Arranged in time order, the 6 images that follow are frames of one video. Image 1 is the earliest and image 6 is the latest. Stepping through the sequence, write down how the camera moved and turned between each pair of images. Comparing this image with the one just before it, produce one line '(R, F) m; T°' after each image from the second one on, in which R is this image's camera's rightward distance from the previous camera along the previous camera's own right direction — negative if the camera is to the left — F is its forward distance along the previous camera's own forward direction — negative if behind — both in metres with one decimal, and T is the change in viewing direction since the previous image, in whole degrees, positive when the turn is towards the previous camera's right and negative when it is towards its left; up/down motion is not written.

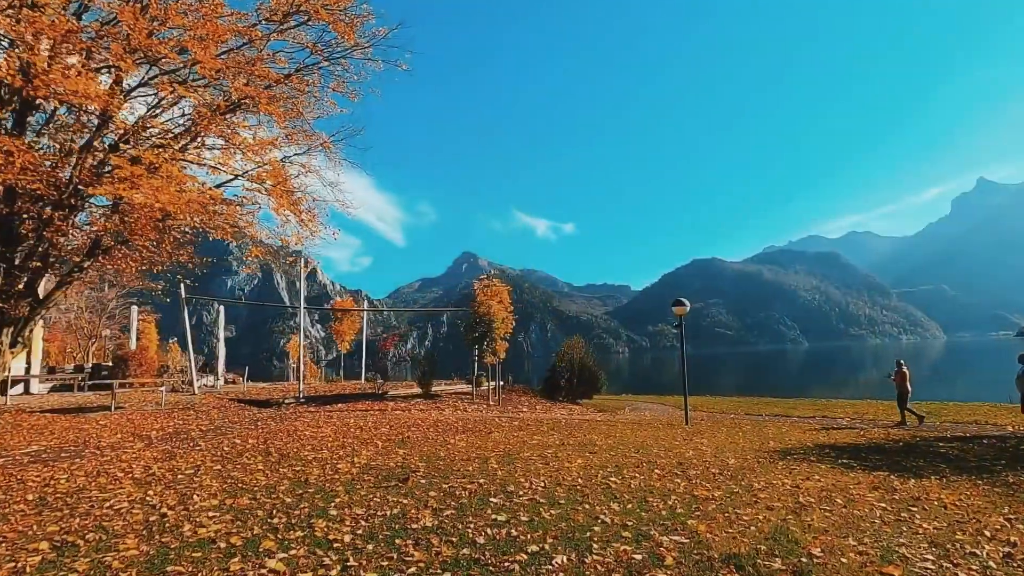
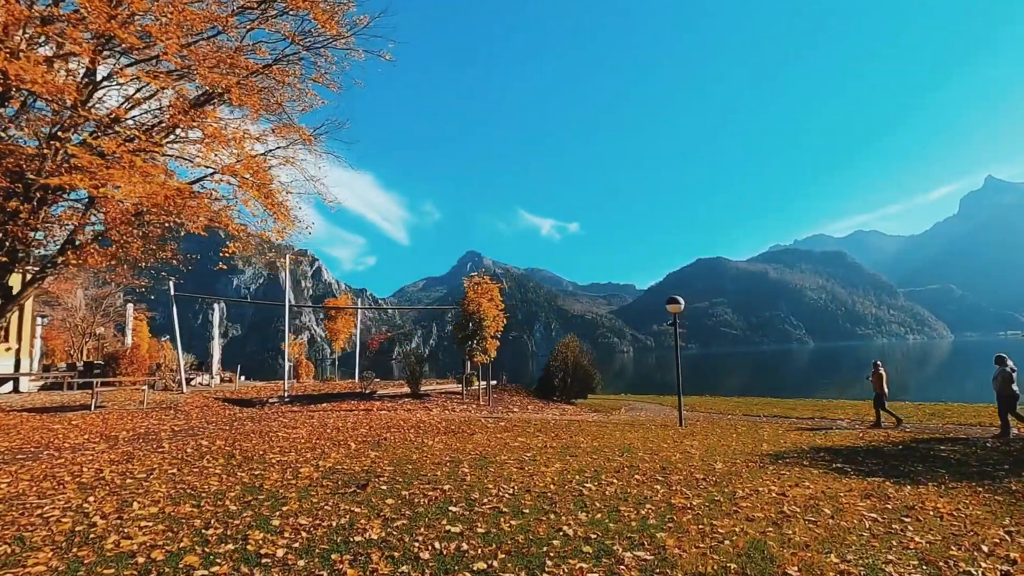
(+0.4, +0.4) m; 0°
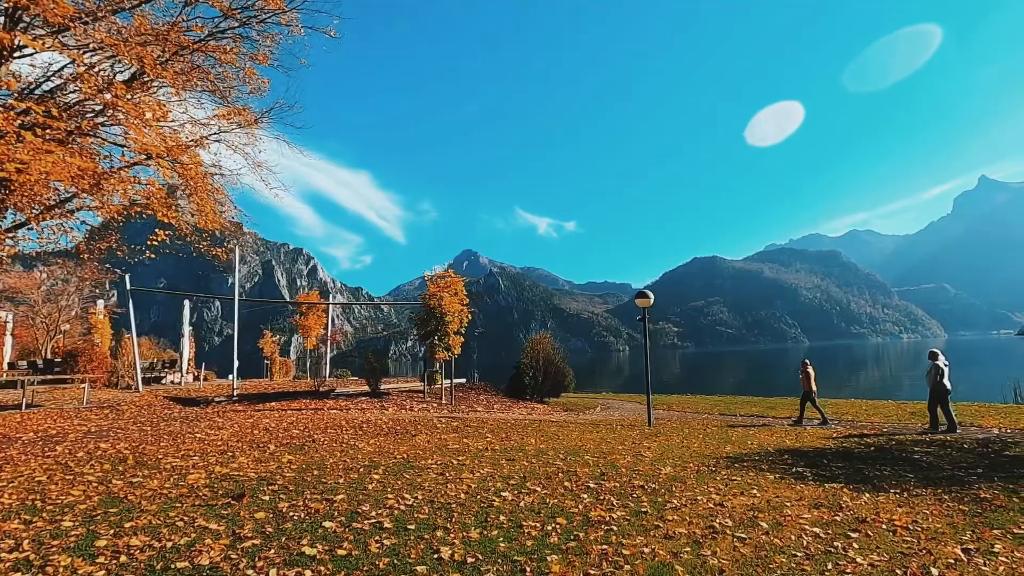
(+1.0, +0.7) m; 0°
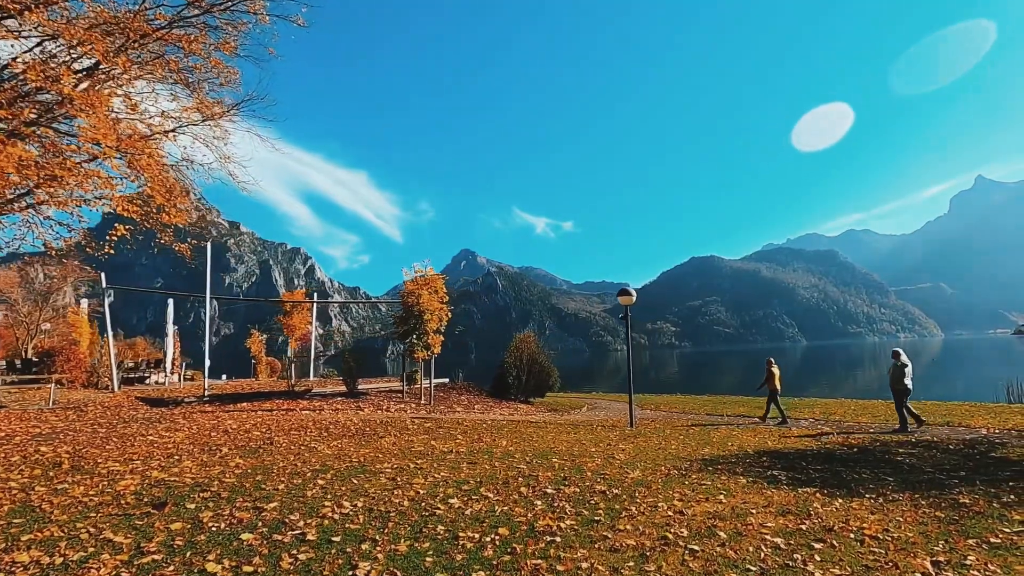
(+0.5, +0.3) m; 0°
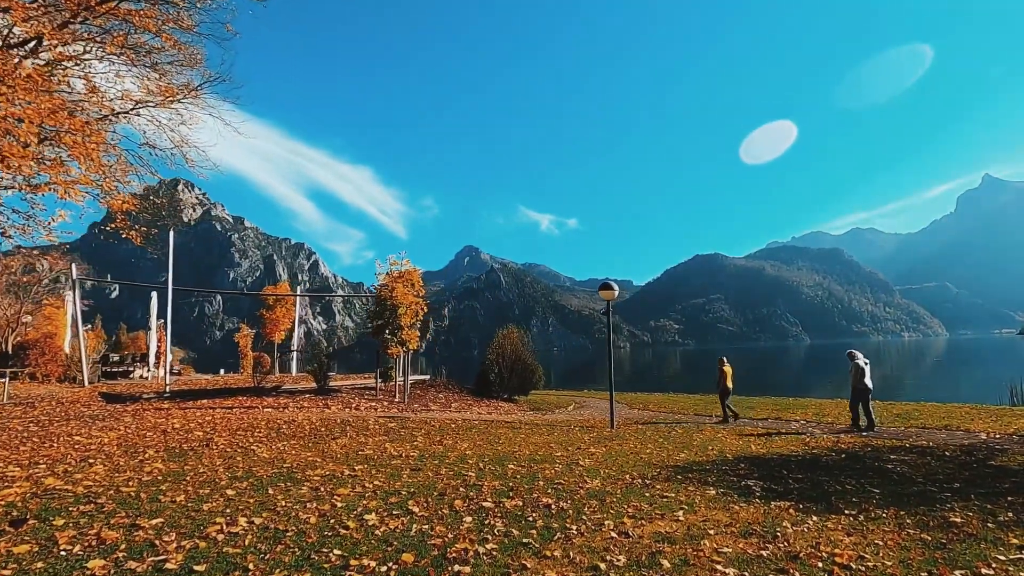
(+0.7, +0.7) m; 0°
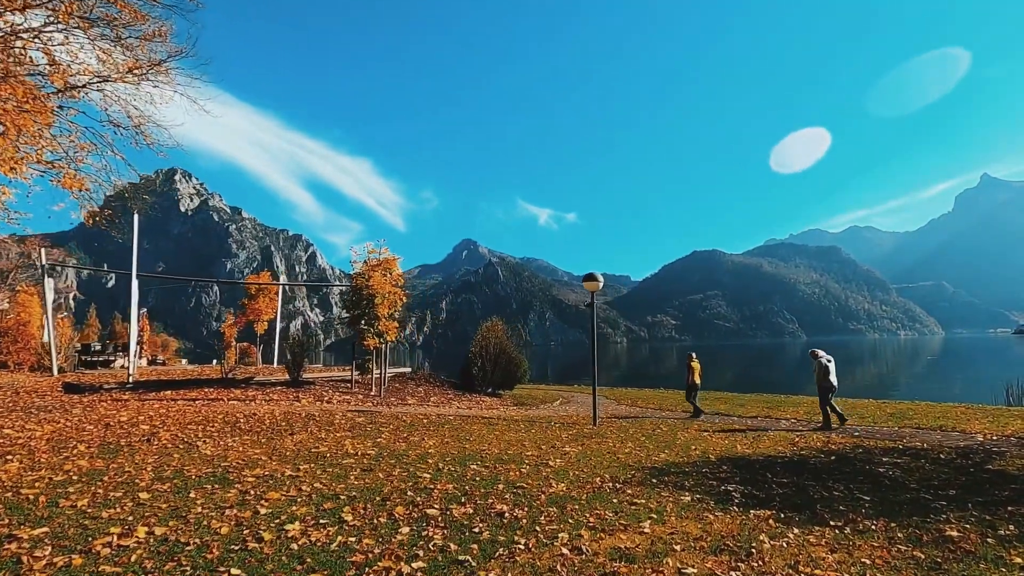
(+0.4, +0.6) m; 0°
